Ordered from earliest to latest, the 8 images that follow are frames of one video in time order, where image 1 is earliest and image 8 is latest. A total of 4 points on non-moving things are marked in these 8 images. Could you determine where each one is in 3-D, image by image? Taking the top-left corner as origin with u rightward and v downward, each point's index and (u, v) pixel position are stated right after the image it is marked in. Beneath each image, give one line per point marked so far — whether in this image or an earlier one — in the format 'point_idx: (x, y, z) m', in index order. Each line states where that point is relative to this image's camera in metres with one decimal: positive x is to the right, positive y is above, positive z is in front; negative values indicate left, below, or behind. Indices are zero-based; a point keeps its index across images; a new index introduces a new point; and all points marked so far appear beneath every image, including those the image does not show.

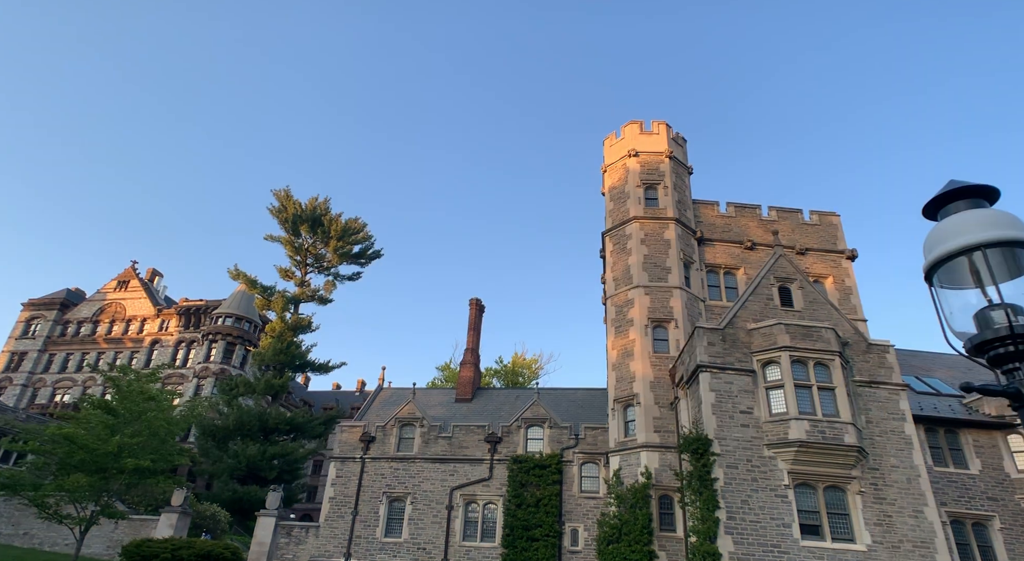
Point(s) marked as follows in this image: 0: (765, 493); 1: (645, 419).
0: (+6.0, -5.0, +14.0) m
1: (+4.4, -4.6, +19.4) m
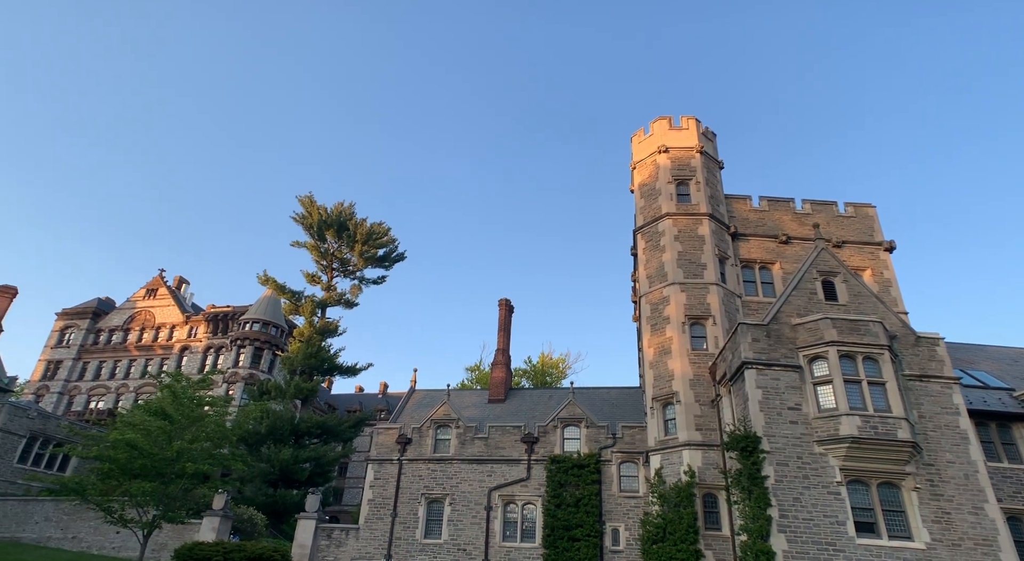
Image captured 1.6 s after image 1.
0: (+7.1, -4.9, +13.8) m
1: (+5.7, -4.5, +19.3) m
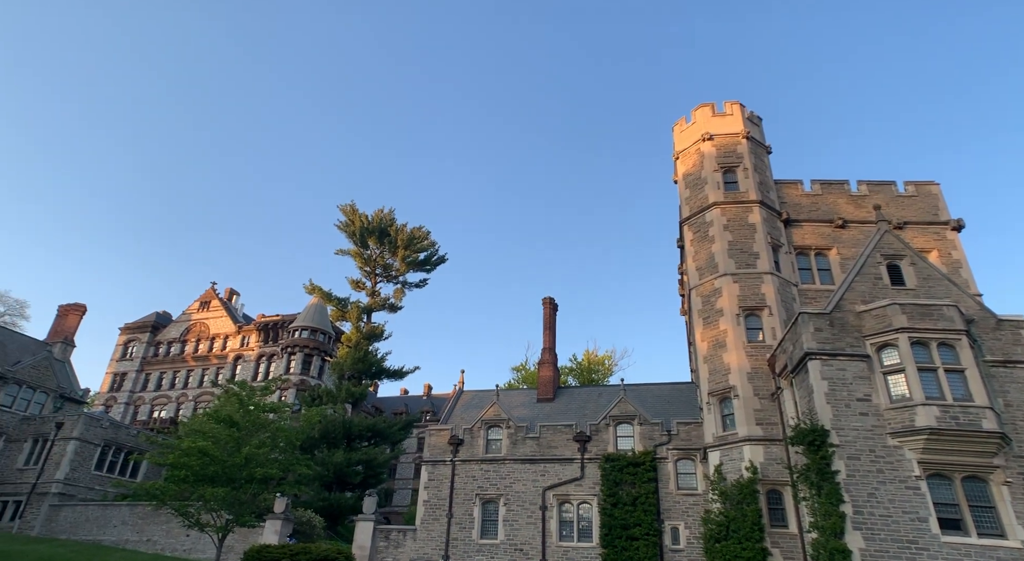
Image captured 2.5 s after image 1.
0: (+8.5, -4.5, +13.1) m
1: (+7.4, -4.1, +18.7) m
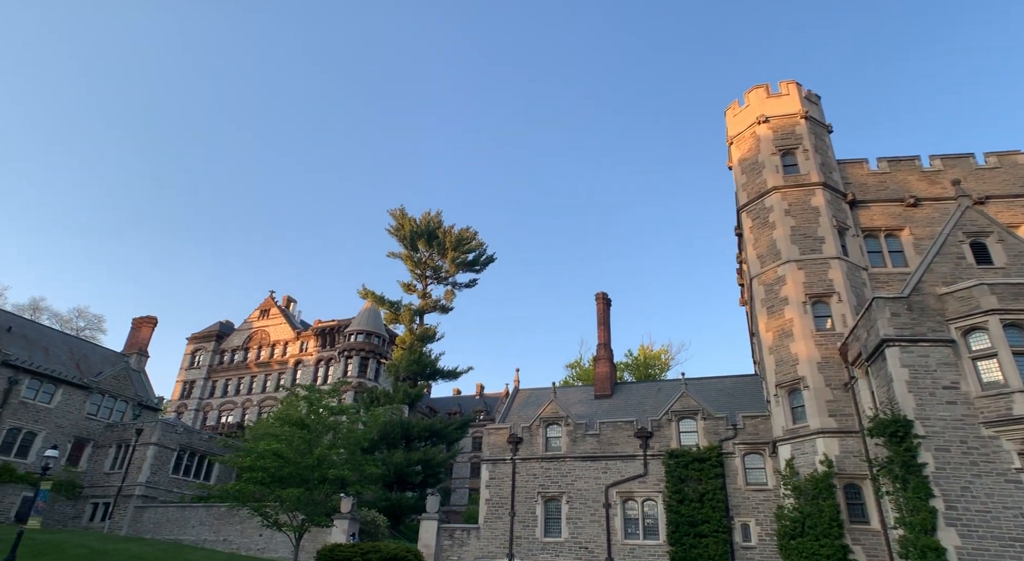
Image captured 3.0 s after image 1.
0: (+9.9, -4.1, +12.3) m
1: (+9.2, -3.7, +17.9) m
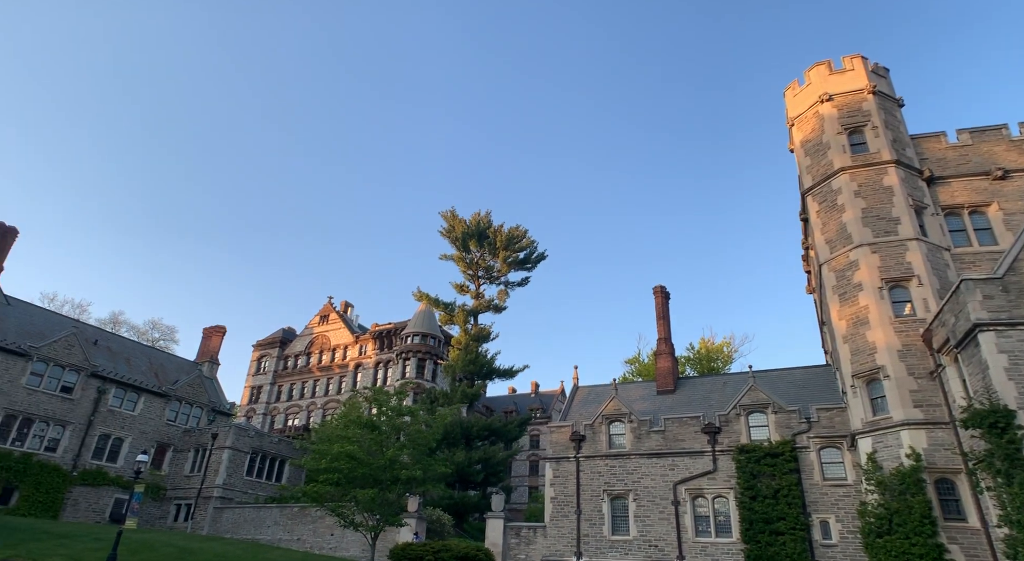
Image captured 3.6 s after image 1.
0: (+11.3, -3.6, +11.3) m
1: (+11.1, -3.2, +17.0) m
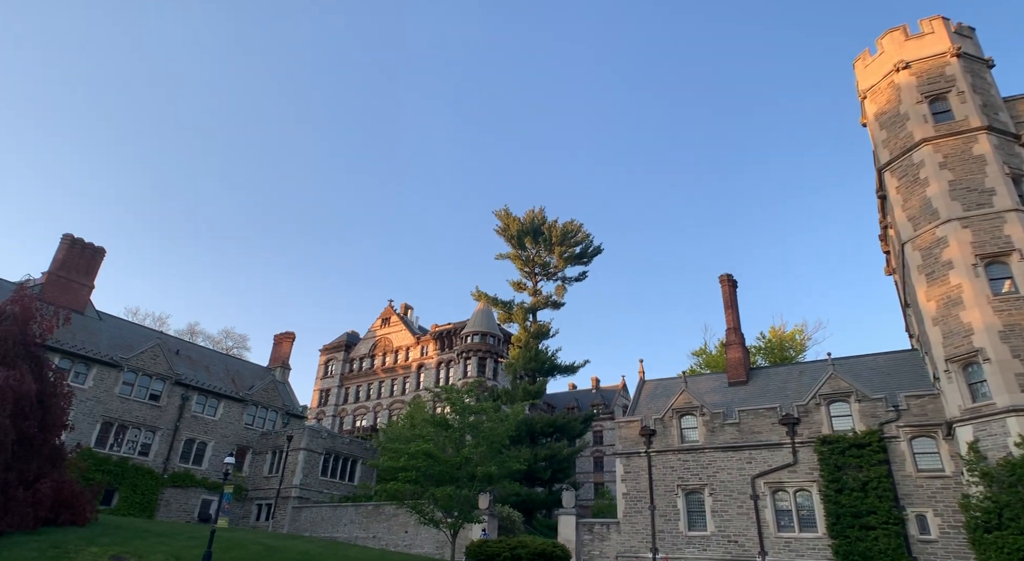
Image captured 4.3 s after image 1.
0: (+12.8, -3.0, +10.1) m
1: (+13.1, -2.6, +15.8) m
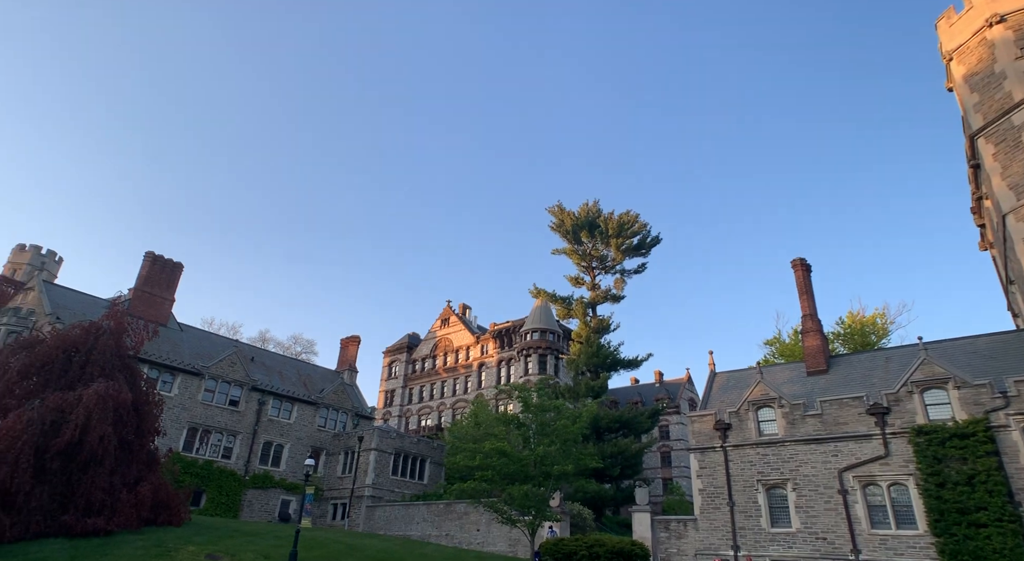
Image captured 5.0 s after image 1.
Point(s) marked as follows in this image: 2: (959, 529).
0: (+14.1, -2.3, +8.6) m
1: (+14.9, -1.8, +14.2) m
2: (+13.8, -7.7, +18.4) m
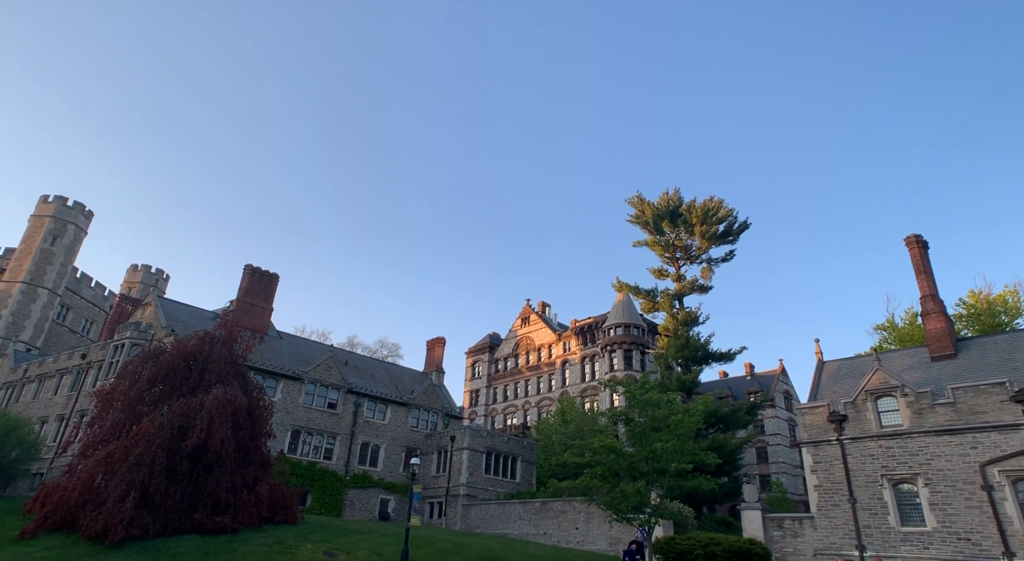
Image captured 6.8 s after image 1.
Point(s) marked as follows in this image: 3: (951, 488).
0: (+15.7, -1.4, +6.4) m
1: (+17.2, -0.9, +11.8) m
2: (+16.9, -6.7, +16.1) m
3: (+14.7, -6.9, +19.8) m
